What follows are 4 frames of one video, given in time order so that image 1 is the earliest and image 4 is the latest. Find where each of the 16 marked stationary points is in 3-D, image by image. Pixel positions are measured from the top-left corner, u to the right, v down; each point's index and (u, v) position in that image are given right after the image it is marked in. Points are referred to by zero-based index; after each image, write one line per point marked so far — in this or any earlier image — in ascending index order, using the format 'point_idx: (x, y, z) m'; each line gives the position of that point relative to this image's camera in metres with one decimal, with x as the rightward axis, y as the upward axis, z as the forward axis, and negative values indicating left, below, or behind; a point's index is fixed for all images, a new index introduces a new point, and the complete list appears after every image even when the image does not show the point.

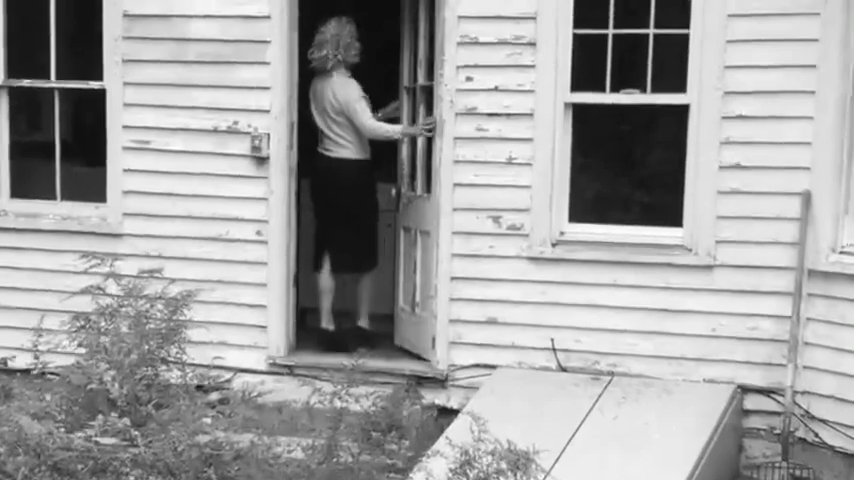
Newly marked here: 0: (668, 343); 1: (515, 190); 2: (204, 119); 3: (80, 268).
0: (+0.8, -0.4, +5.4) m
1: (+0.3, +0.2, +5.4) m
2: (-0.8, +0.4, +5.6) m
3: (-1.3, -0.1, +5.8) m
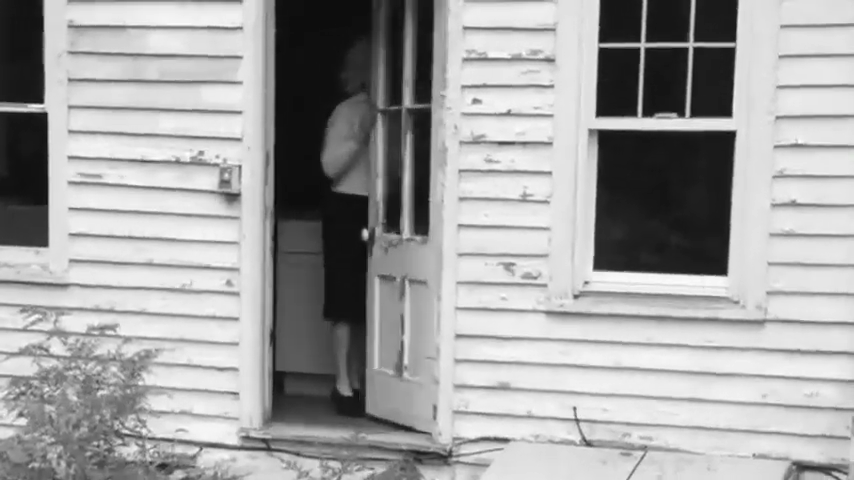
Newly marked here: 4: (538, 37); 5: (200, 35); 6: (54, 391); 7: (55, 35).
0: (+0.8, -0.5, +4.6) m
1: (+0.3, 0.0, +4.6) m
2: (-0.8, +0.3, +4.8) m
3: (-1.3, -0.3, +4.9) m
4: (+0.3, +0.6, +4.5) m
5: (-0.7, +0.6, +4.7) m
6: (-1.0, -0.4, +4.3) m
7: (-1.1, +0.6, +4.8) m
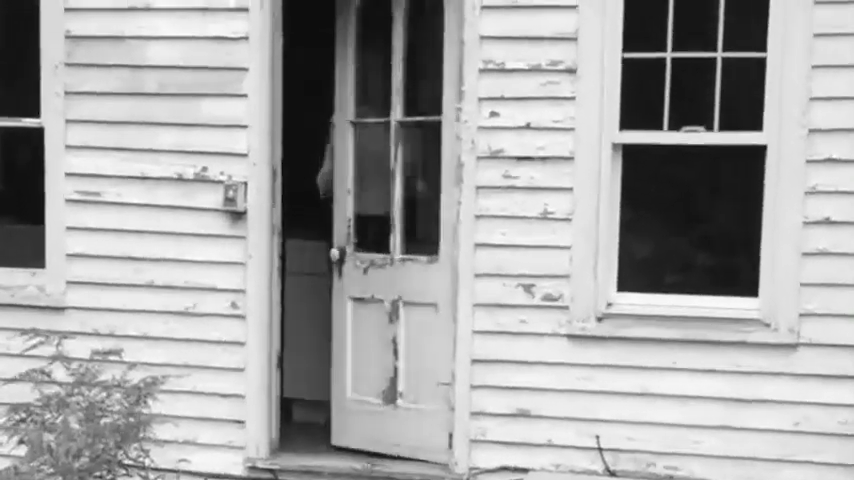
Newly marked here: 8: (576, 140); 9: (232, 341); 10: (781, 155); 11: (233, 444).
0: (+0.9, -0.6, +4.3) m
1: (+0.3, 0.0, +4.4) m
2: (-0.8, +0.2, +4.6) m
3: (-1.2, -0.3, +4.7) m
4: (+0.4, +0.5, +4.3) m
5: (-0.6, +0.6, +4.5) m
6: (-1.0, -0.5, +4.1) m
7: (-1.1, +0.6, +4.6) m
8: (+0.4, +0.3, +4.3) m
9: (-0.6, -0.3, +4.6) m
10: (+1.0, +0.2, +4.2) m
11: (-0.6, -0.6, +4.6) m
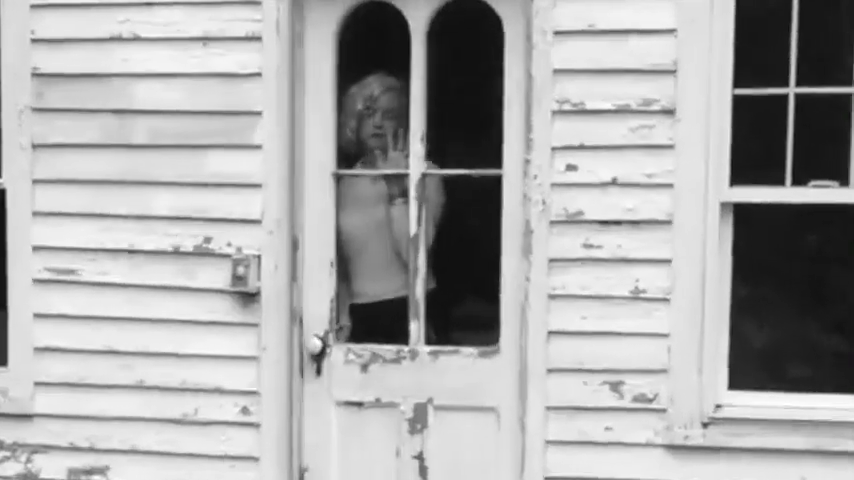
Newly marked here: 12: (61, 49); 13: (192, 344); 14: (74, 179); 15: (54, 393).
0: (+1.0, -0.7, +3.4) m
1: (+0.5, -0.2, +3.5) m
2: (-0.6, 0.0, +3.7) m
3: (-1.1, -0.5, +3.8) m
4: (+0.5, +0.3, +3.5) m
5: (-0.5, +0.4, +3.6) m
6: (-0.8, -0.7, +3.2) m
7: (-1.0, +0.4, +3.7) m
8: (+0.5, +0.1, +3.4) m
9: (-0.4, -0.5, +3.6) m
10: (+1.1, +0.1, +3.3) m
11: (-0.4, -0.8, +3.7) m
12: (-0.9, +0.4, +3.7) m
13: (-0.5, -0.2, +3.7) m
14: (-0.8, +0.1, +3.7) m
15: (-0.9, -0.4, +3.8) m
